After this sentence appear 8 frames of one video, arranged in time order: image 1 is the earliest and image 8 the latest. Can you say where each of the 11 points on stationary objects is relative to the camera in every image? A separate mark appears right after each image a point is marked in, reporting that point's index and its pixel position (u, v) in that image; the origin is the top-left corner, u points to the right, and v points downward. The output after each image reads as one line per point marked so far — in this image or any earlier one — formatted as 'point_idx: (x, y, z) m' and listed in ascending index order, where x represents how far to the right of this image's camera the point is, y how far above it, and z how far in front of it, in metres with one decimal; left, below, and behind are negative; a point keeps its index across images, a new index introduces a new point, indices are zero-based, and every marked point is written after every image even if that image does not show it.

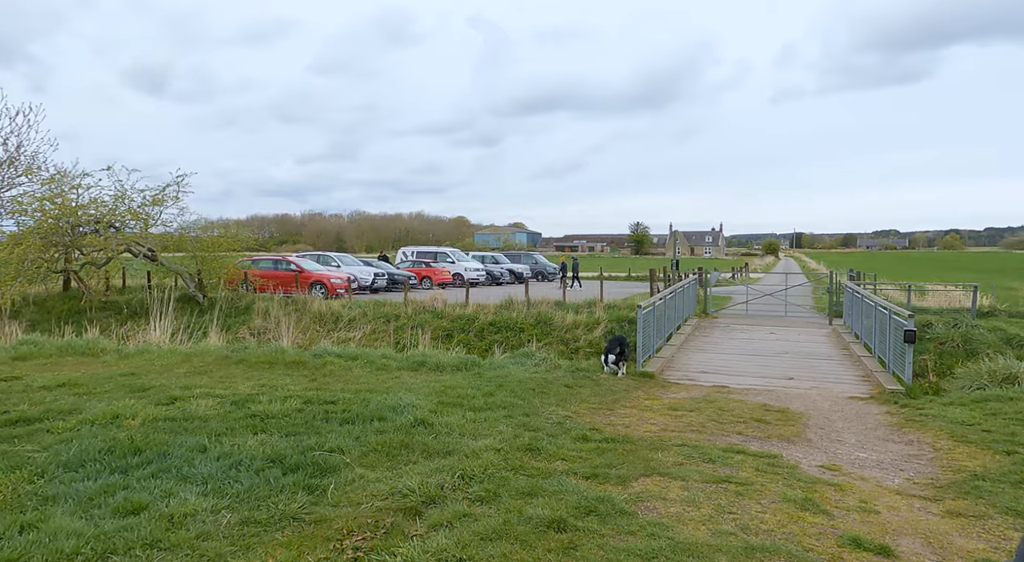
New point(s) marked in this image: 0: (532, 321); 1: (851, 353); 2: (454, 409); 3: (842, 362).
0: (+0.5, -1.0, +16.0) m
1: (+6.0, -1.3, +11.8) m
2: (-0.4, -0.9, +5.0) m
3: (+5.4, -1.4, +11.1) m
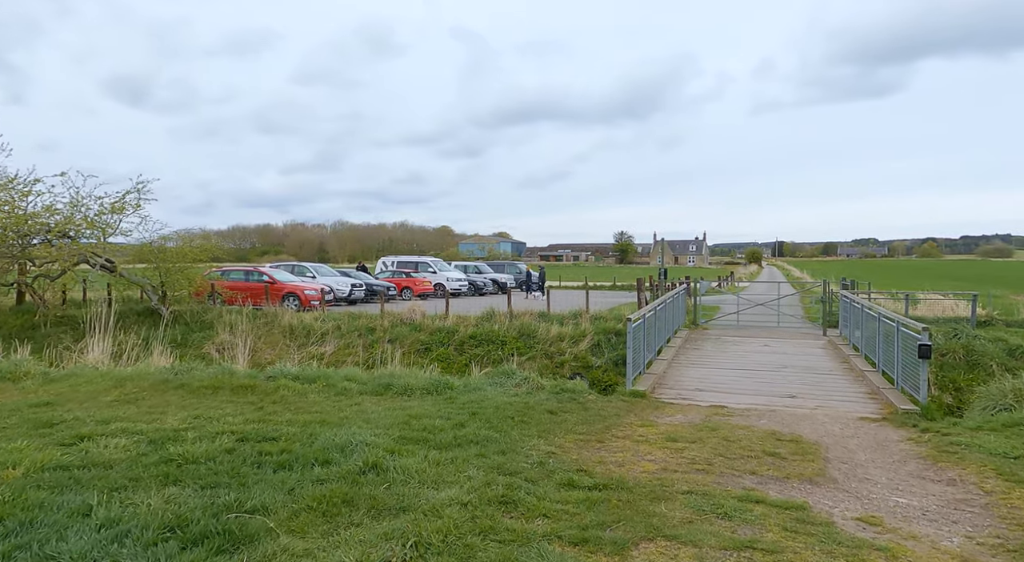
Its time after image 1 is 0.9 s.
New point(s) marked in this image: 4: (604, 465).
0: (+0.1, -1.2, +15.2) m
1: (+5.6, -1.4, +11.2) m
2: (-0.6, -1.0, +4.2) m
3: (+5.1, -1.5, +10.4) m
4: (+0.6, -1.2, +4.3) m
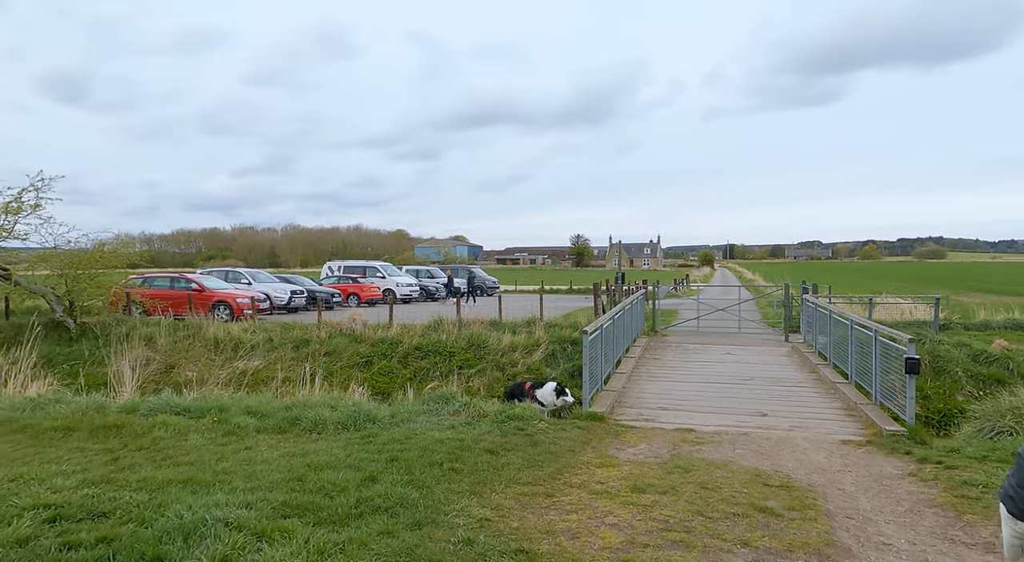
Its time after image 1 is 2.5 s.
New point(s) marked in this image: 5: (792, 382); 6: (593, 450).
0: (-1.0, -1.3, +14.1) m
1: (+4.8, -1.5, +10.5) m
2: (-1.0, -1.1, +3.1) m
3: (+4.3, -1.6, +9.7) m
4: (+0.2, -1.2, +3.2) m
5: (+4.3, -1.5, +10.2) m
6: (+0.7, -1.4, +5.5) m
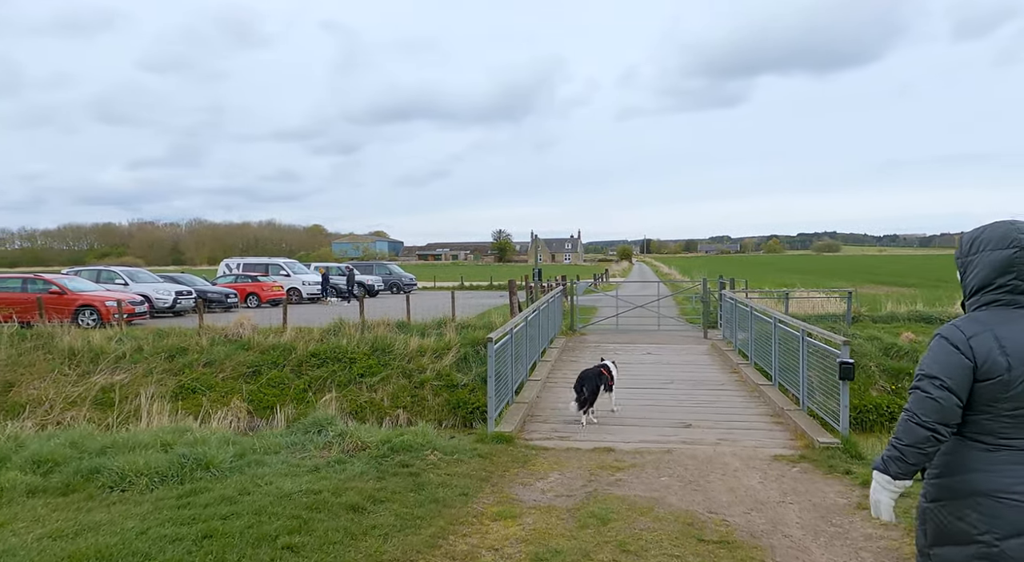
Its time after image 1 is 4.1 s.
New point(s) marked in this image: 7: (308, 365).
0: (-2.8, -1.3, +12.8) m
1: (+3.4, -1.5, +9.9) m
2: (-1.5, -1.2, +1.9) m
3: (+3.0, -1.5, +9.0) m
4: (-0.3, -1.3, +2.2) m
5: (+2.9, -1.5, +9.6) m
6: (-0.1, -1.4, +4.5) m
7: (-3.8, -1.5, +12.4) m
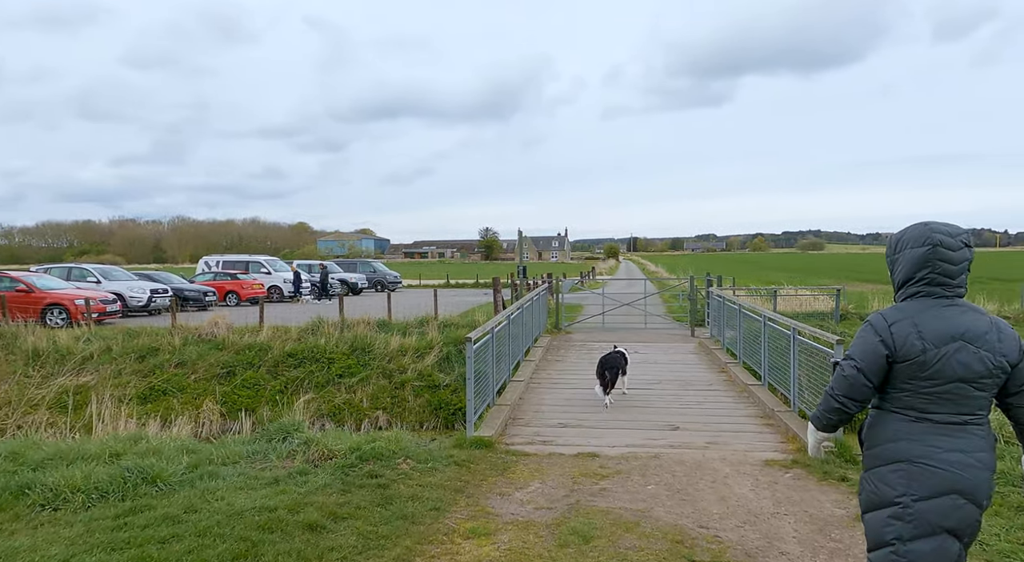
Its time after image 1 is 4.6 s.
0: (-3.1, -1.3, +12.5) m
1: (+3.2, -1.4, +9.6) m
2: (-1.6, -1.1, +1.5) m
3: (+2.8, -1.5, +8.8) m
4: (-0.4, -1.3, +1.8) m
5: (+2.6, -1.5, +9.3) m
6: (-0.3, -1.4, +4.2) m
7: (-4.1, -1.5, +12.0) m
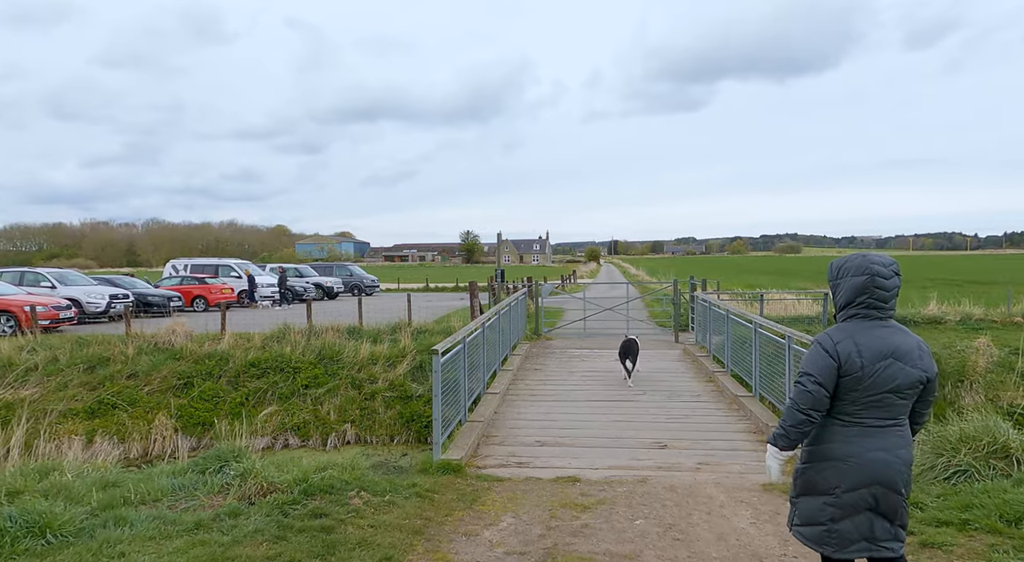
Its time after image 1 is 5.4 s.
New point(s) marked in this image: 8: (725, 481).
0: (-3.5, -1.3, +11.8) m
1: (+2.8, -1.5, +9.1) m
2: (-1.7, -1.2, +0.9) m
3: (+2.5, -1.5, +8.2) m
4: (-0.6, -1.3, +1.2) m
5: (+2.3, -1.5, +8.8) m
6: (-0.5, -1.4, +3.6) m
7: (-4.5, -1.6, +11.3) m
8: (+1.7, -1.6, +5.4) m
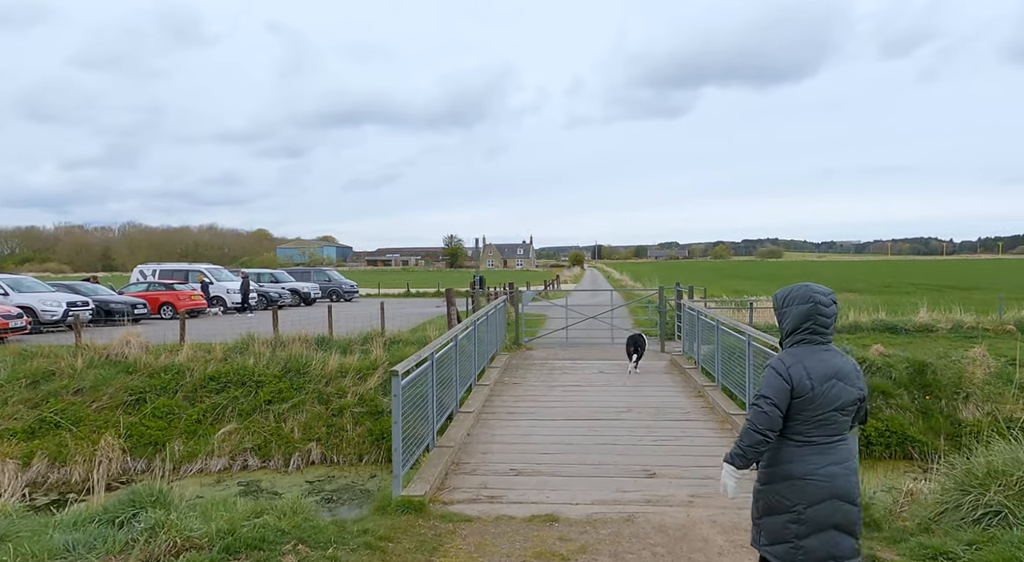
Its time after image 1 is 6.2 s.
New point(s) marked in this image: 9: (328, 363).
0: (-3.9, -1.5, +11.0) m
1: (+2.5, -1.6, +8.5) m
2: (-1.8, -1.2, +0.2) m
3: (+2.2, -1.7, +7.6) m
4: (-0.7, -1.3, +0.5) m
5: (+2.0, -1.6, +8.2) m
6: (-0.6, -1.5, +2.9) m
7: (-4.8, -1.7, +10.5) m
8: (+1.5, -1.7, +4.8) m
9: (-3.1, -1.4, +11.2) m
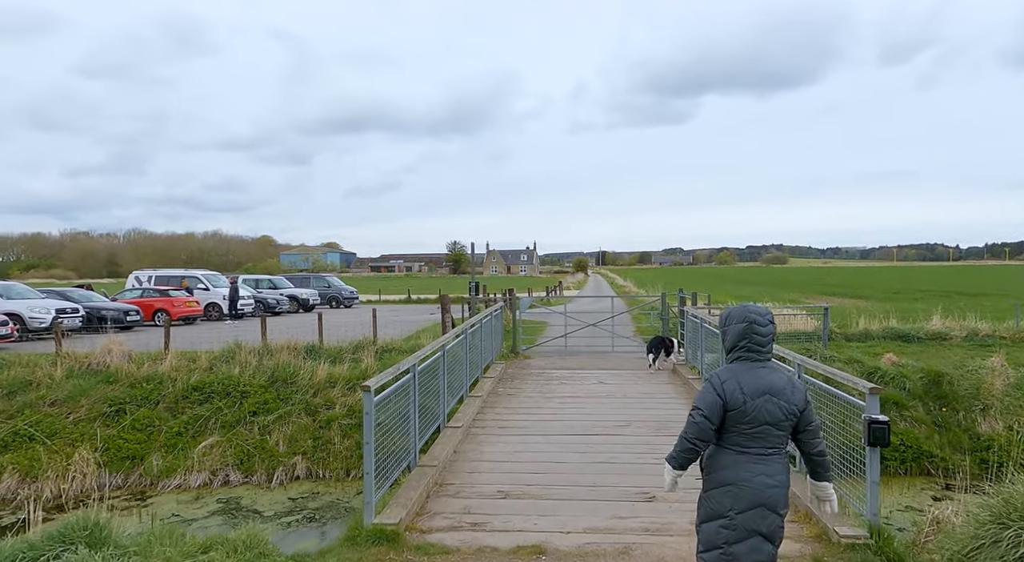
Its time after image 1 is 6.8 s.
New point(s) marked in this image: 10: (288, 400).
0: (-3.9, -1.6, +10.6) m
1: (+2.4, -1.7, +8.0) m
2: (-1.9, -1.2, -0.3) m
3: (+2.1, -1.7, +7.1) m
4: (-0.8, -1.3, +0.1) m
5: (+1.9, -1.7, +7.7) m
6: (-0.8, -1.5, +2.4) m
7: (-4.9, -1.8, +10.1) m
8: (+1.4, -1.7, +4.3) m
9: (-3.1, -1.5, +10.8) m
10: (-3.4, -1.8, +10.2) m
